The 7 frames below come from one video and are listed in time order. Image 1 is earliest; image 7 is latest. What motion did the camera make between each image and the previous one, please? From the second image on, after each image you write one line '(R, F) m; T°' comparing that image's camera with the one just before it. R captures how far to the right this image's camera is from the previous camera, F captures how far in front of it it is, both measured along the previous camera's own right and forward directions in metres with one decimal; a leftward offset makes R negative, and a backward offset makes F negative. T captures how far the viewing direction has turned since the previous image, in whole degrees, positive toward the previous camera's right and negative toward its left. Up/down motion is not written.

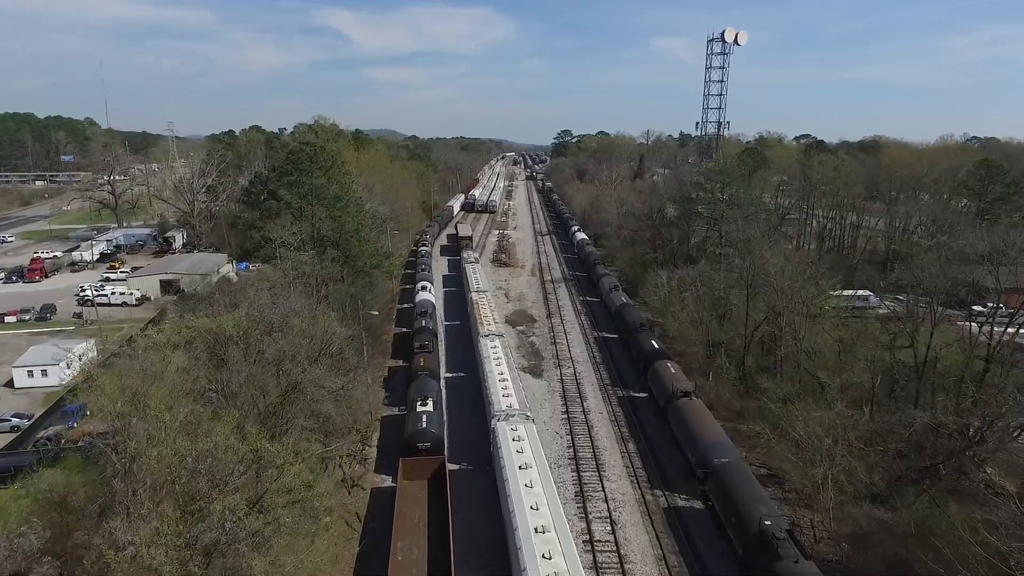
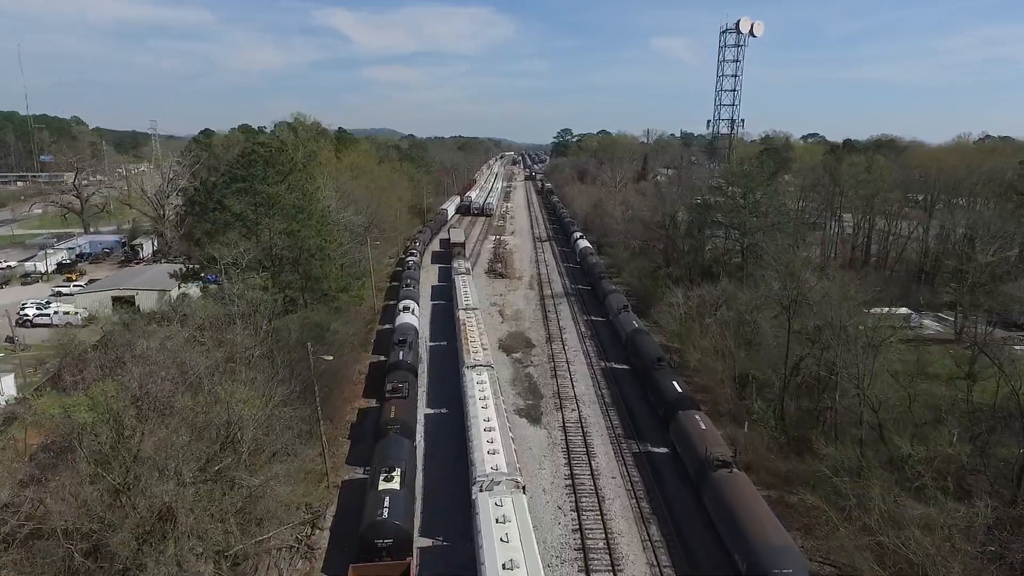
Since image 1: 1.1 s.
(+0.2, +4.6) m; 0°
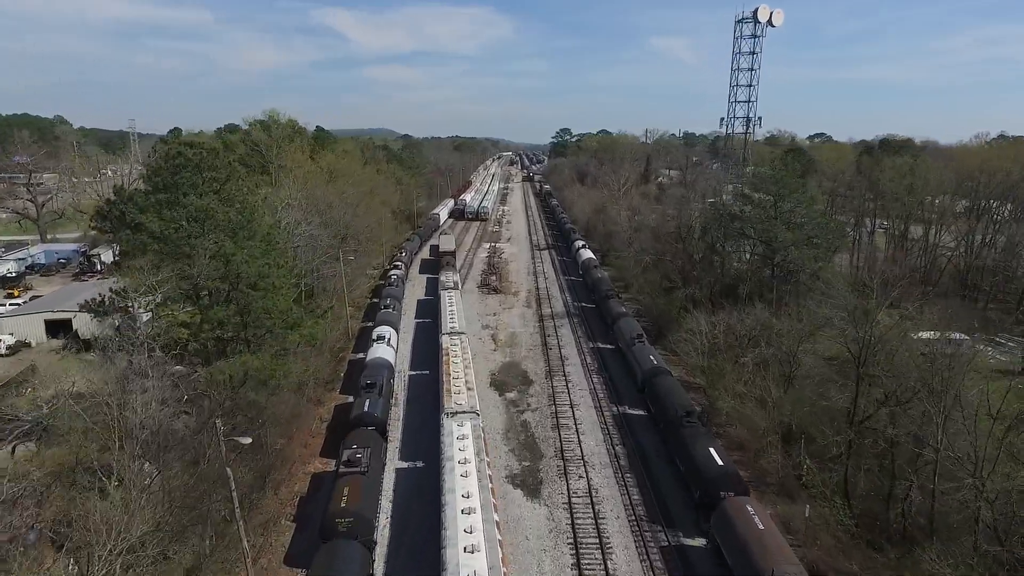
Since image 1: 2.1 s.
(+0.2, +4.9) m; 0°
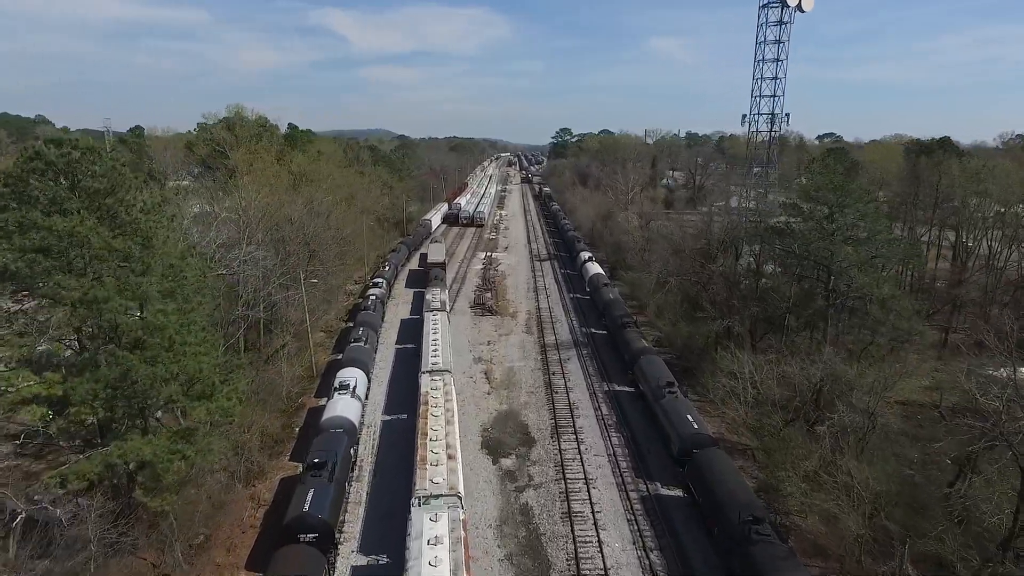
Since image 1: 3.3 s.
(0.0, +5.7) m; 0°
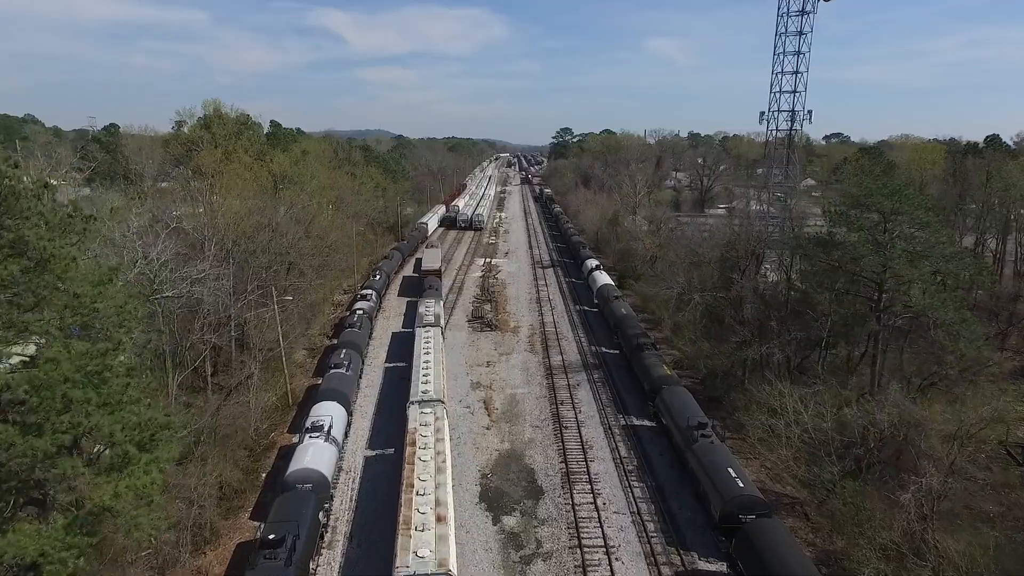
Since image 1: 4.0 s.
(-0.1, +3.4) m; 0°
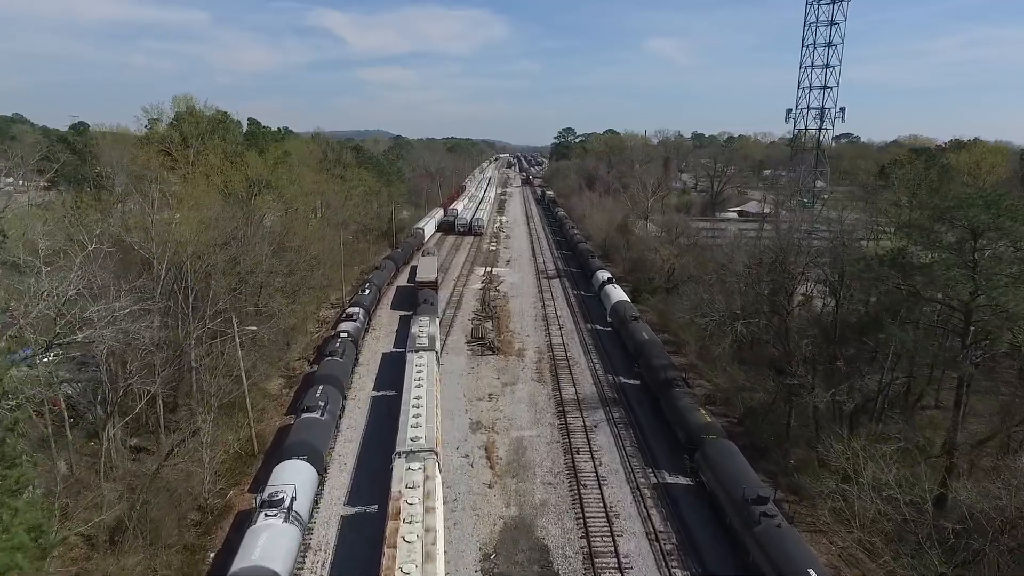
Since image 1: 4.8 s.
(-0.2, +3.9) m; 0°
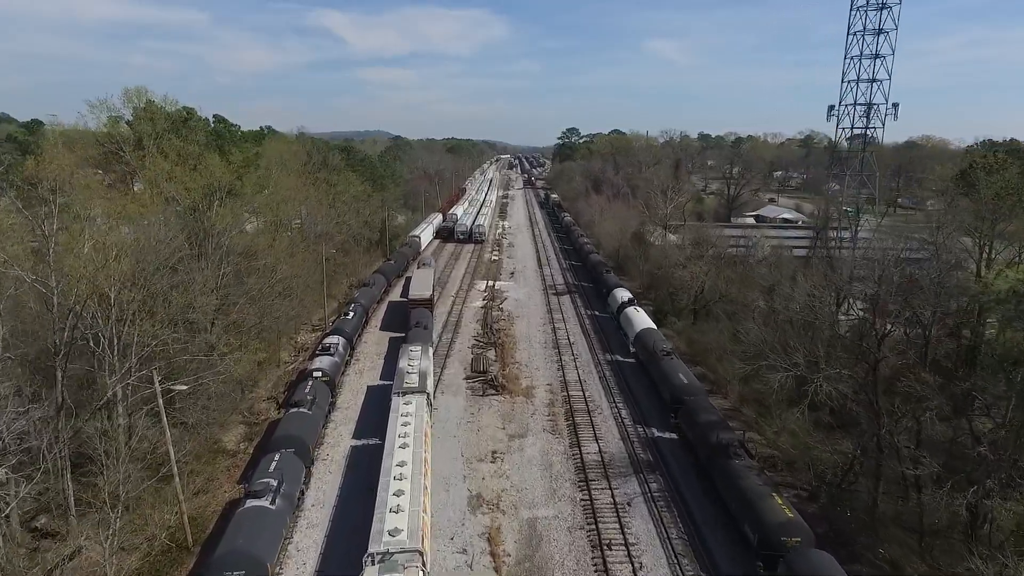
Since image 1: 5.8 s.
(-0.3, +4.9) m; 0°
